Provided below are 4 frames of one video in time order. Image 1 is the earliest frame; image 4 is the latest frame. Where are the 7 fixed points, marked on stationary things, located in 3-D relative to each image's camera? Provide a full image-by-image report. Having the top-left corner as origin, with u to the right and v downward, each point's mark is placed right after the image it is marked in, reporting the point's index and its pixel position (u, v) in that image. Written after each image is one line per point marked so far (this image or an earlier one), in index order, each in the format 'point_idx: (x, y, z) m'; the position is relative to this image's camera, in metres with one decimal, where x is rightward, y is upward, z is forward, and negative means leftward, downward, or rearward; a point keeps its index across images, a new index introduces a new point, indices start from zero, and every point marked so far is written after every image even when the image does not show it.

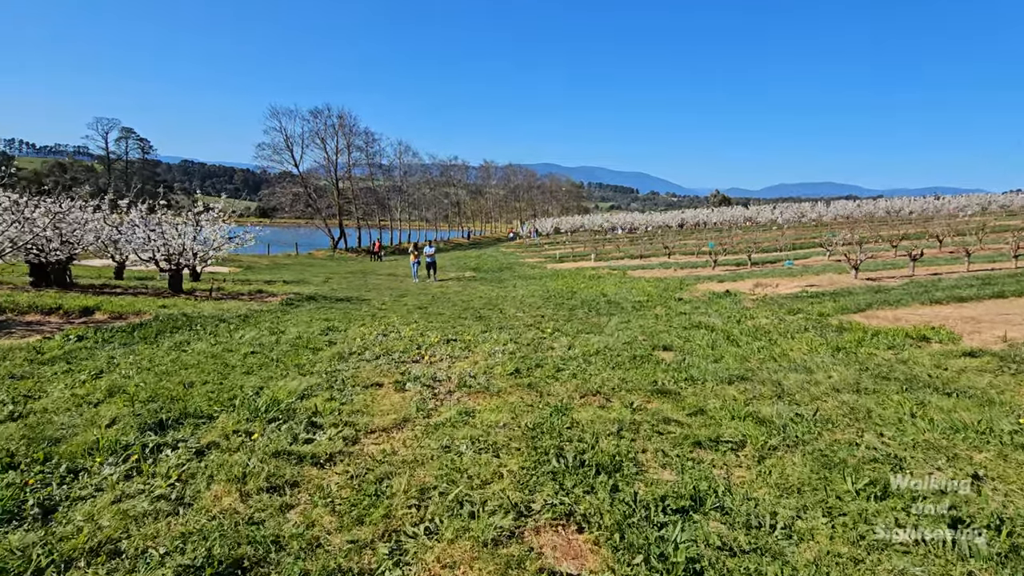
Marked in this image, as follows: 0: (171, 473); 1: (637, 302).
0: (-2.7, -1.5, +4.0) m
1: (+4.1, -0.5, +16.7) m
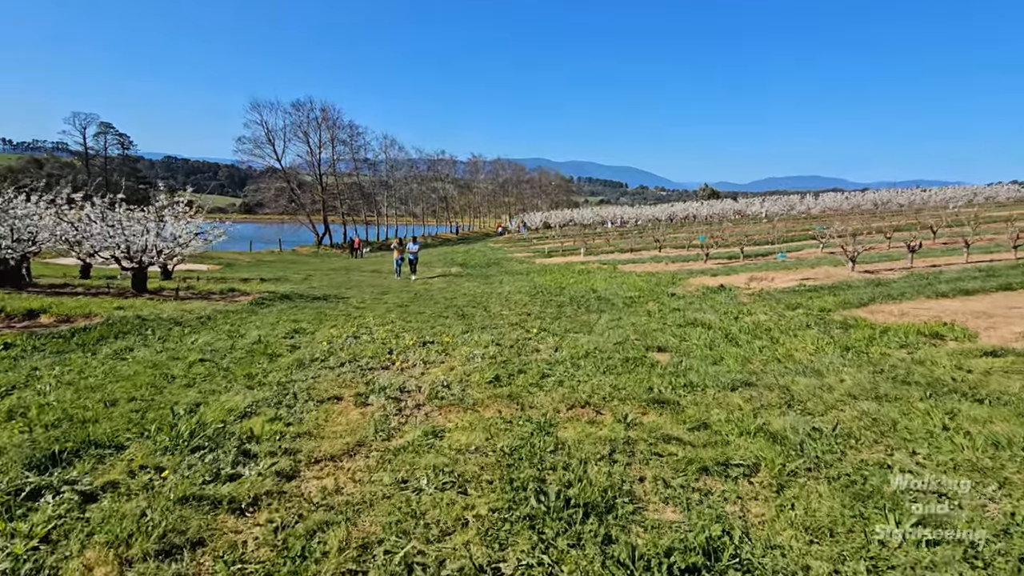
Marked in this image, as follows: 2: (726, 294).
0: (-2.9, -1.5, +3.1) m
1: (+3.6, -0.3, +16.0) m
2: (+6.6, -0.2, +15.6) m
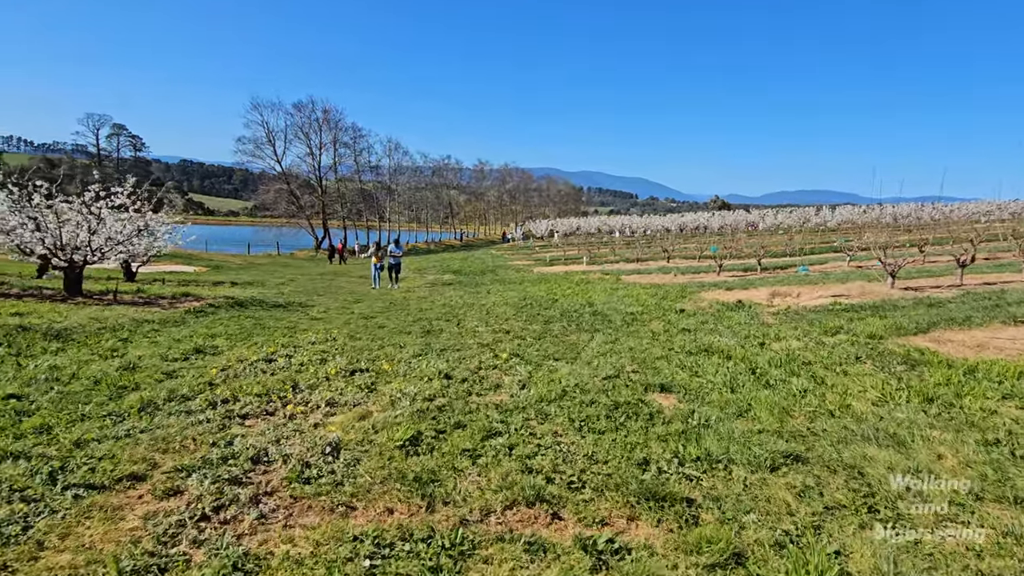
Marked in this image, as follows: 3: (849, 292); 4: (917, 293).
0: (-3.7, -1.5, +0.8) m
1: (+3.1, -0.7, +13.5) m
2: (+6.0, -0.6, +13.1) m
3: (+10.4, -0.1, +15.7) m
4: (+11.4, -0.1, +14.3) m
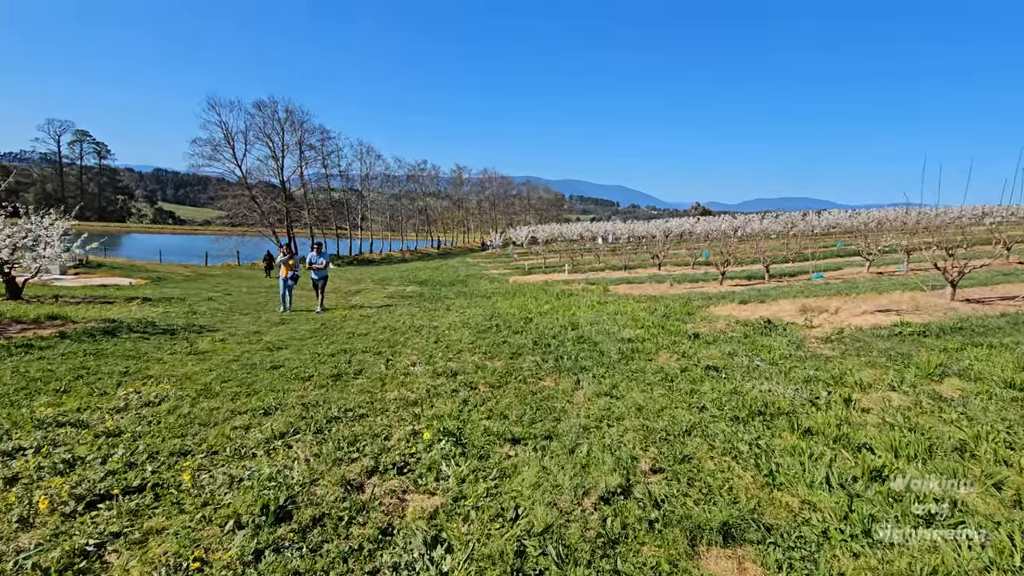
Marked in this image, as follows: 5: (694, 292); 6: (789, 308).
0: (-4.1, -1.7, -3.0) m
1: (+2.2, -1.1, +9.9) m
2: (+5.2, -1.0, +9.6) m
3: (+9.5, -0.4, +12.3) m
4: (+10.5, -0.4, +11.0) m
5: (+6.3, -0.1, +17.7) m
6: (+7.2, -0.5, +13.3) m
